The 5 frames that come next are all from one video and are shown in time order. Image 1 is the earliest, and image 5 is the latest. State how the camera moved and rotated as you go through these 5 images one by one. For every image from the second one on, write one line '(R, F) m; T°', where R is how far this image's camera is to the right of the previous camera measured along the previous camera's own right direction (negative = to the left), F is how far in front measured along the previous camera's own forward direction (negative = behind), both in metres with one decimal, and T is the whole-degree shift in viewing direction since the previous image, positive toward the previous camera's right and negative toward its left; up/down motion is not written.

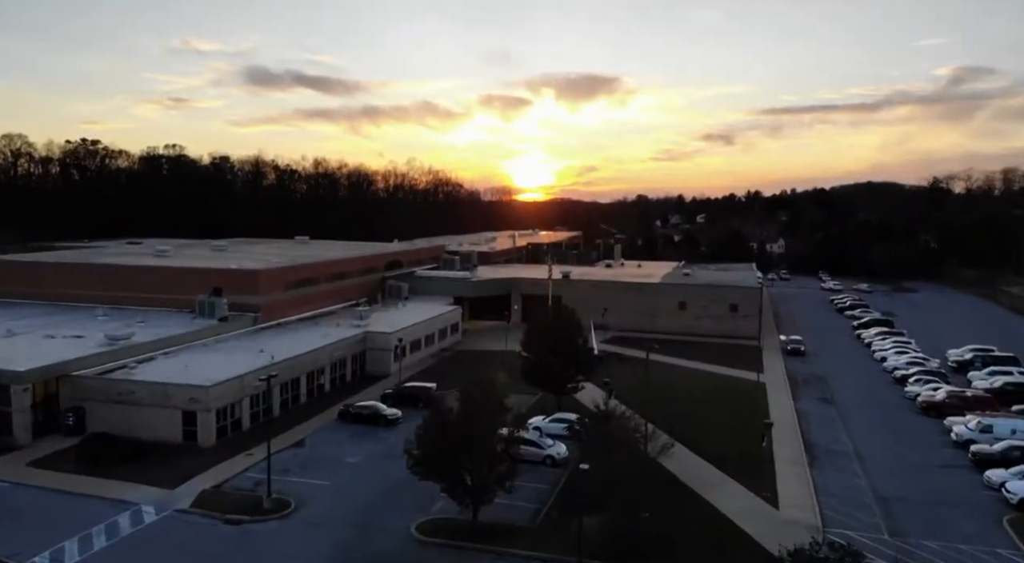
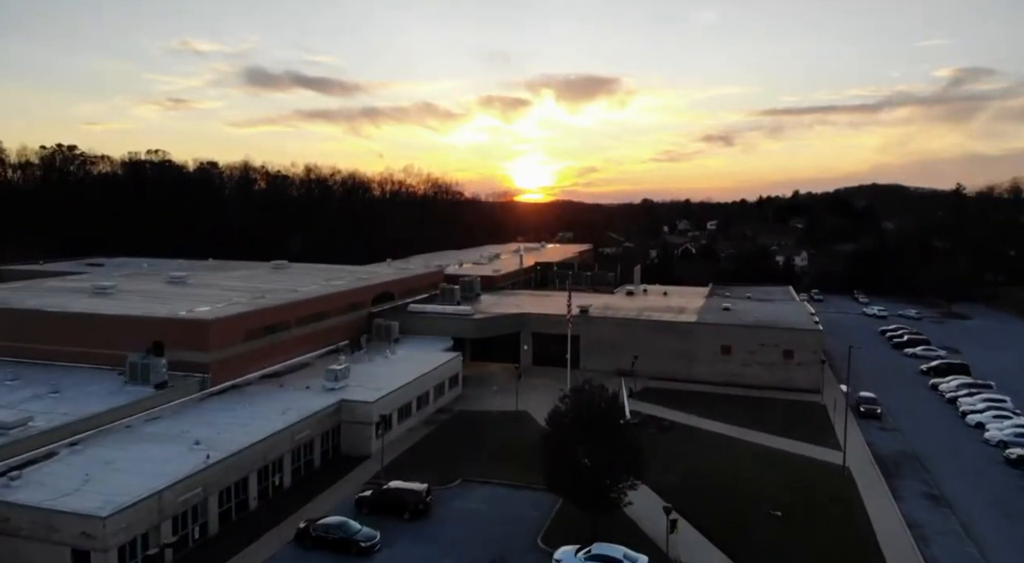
(-0.4, +4.9) m; 0°
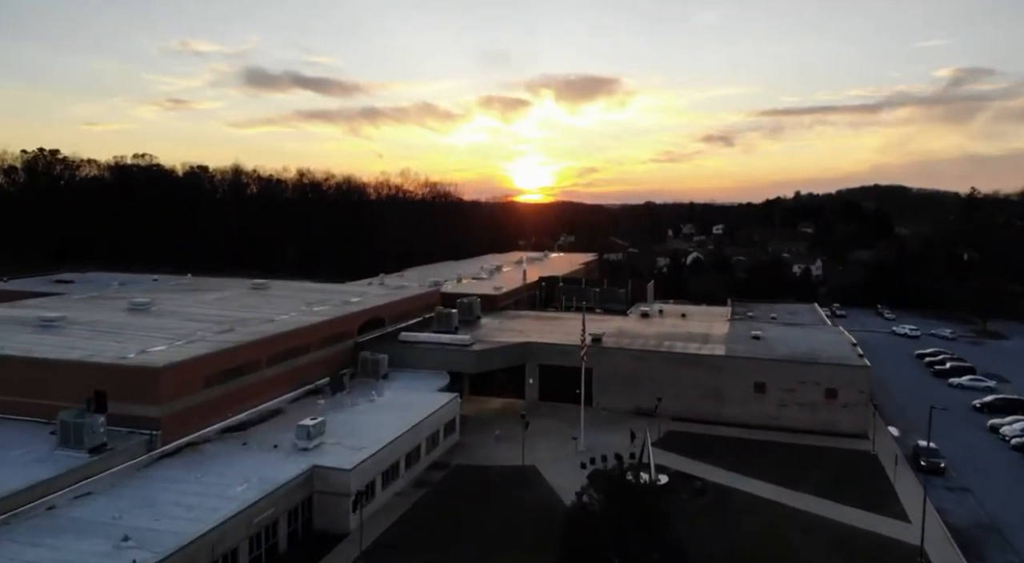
(-0.1, +3.0) m; 0°
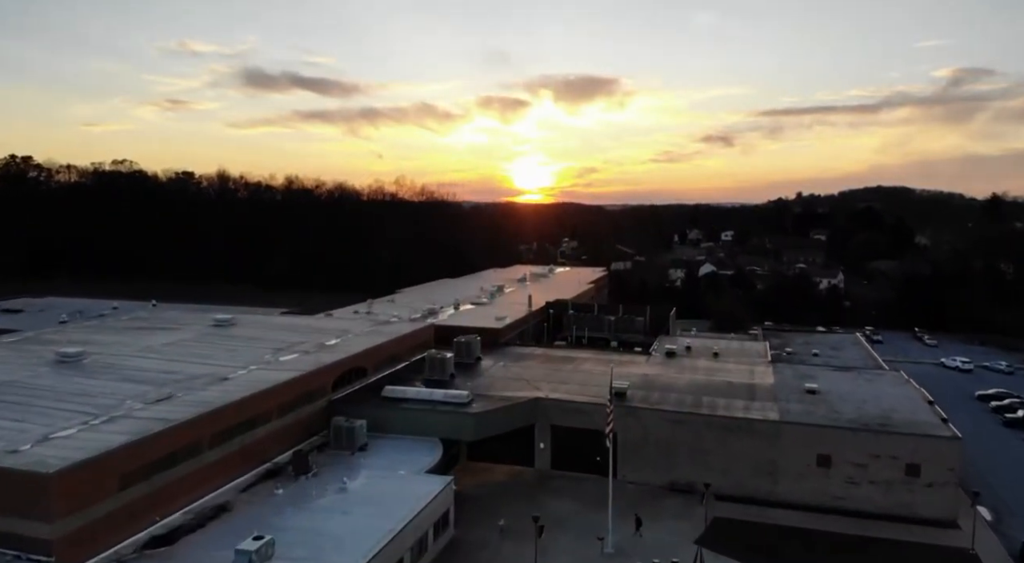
(-0.2, +4.2) m; 0°
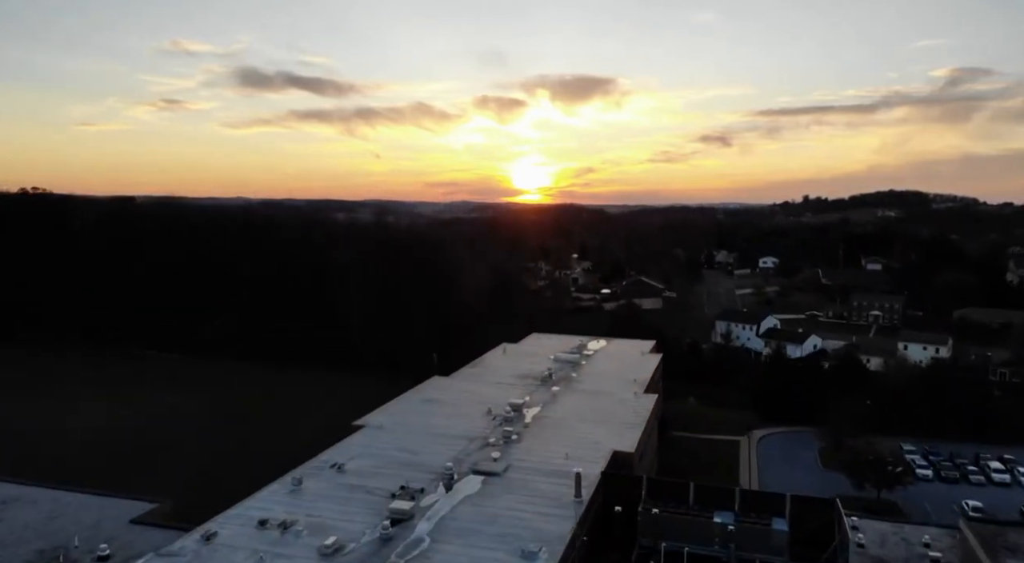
(-1.0, +14.7) m; 0°
